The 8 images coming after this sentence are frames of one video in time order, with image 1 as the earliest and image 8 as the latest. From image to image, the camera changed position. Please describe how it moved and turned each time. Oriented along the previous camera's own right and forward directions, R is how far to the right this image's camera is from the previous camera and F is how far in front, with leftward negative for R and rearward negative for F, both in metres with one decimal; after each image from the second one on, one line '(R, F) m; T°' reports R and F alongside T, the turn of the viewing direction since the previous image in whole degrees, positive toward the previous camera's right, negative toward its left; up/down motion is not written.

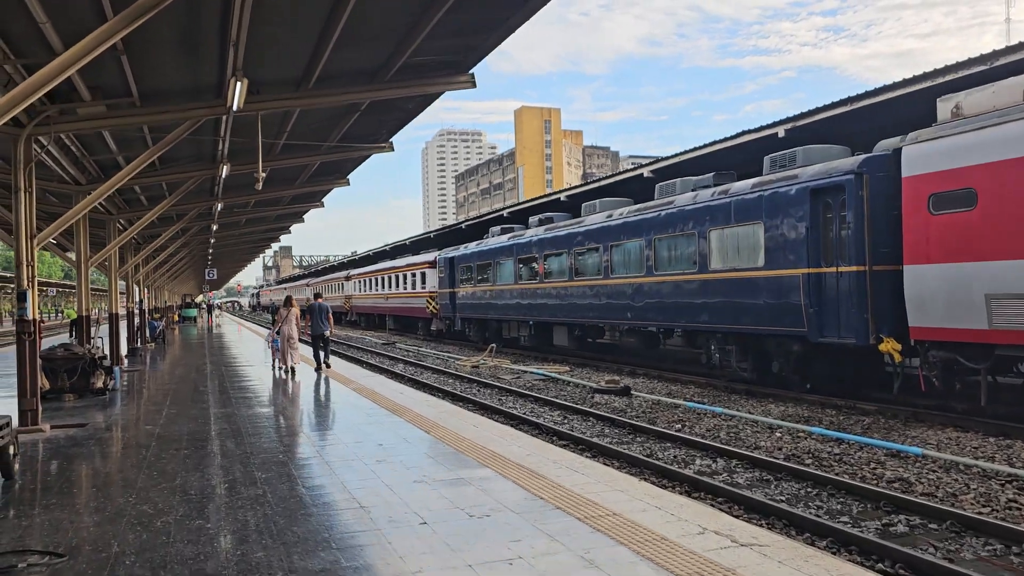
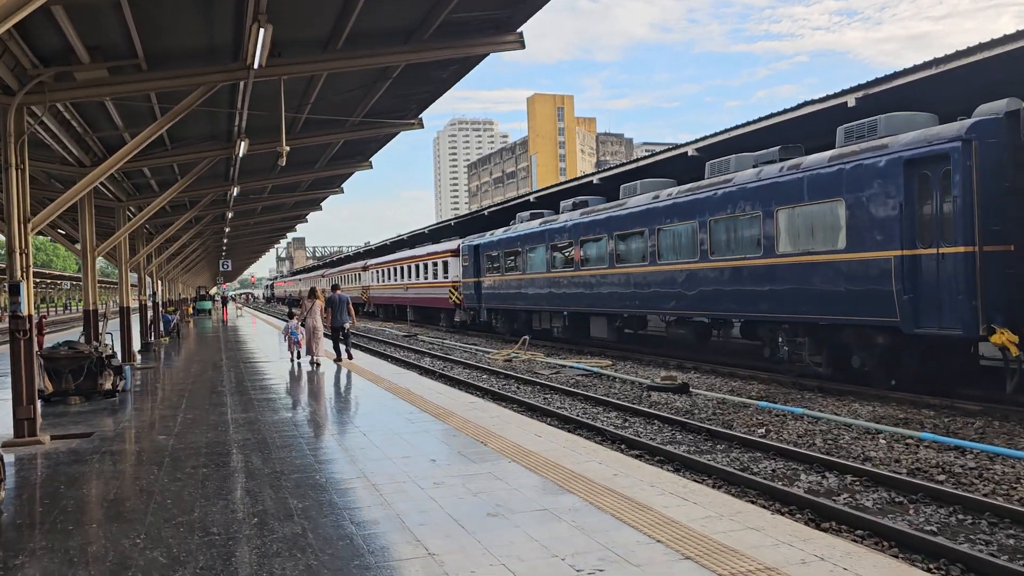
(-0.5, +1.1) m; -1°
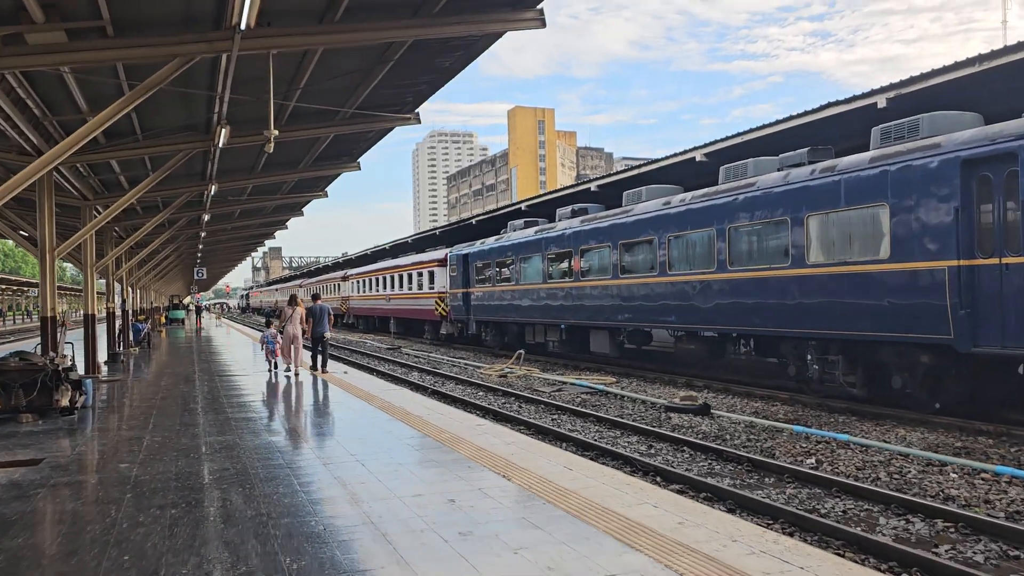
(-0.4, +1.0) m; +2°
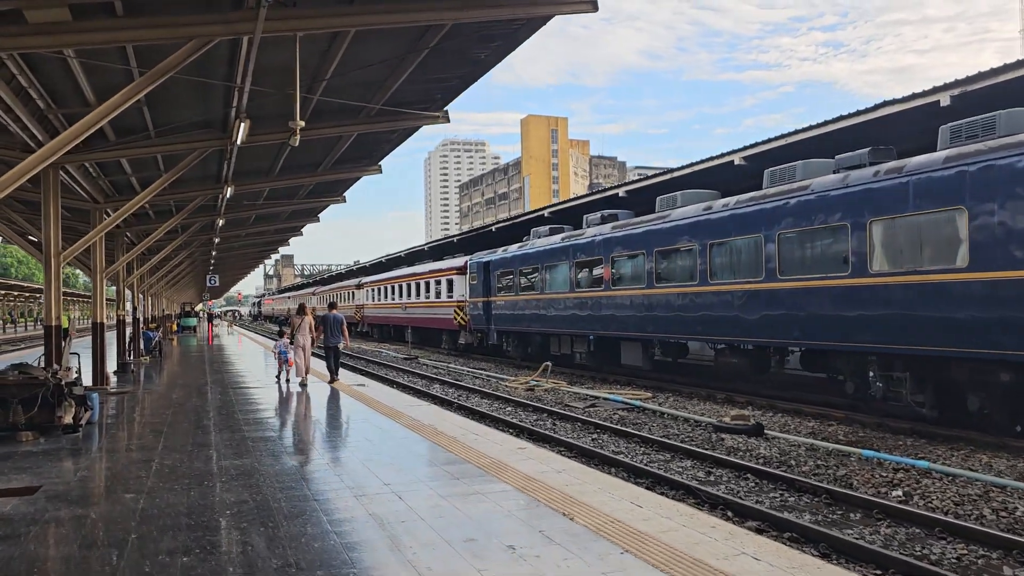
(-0.3, +0.7) m; -1°
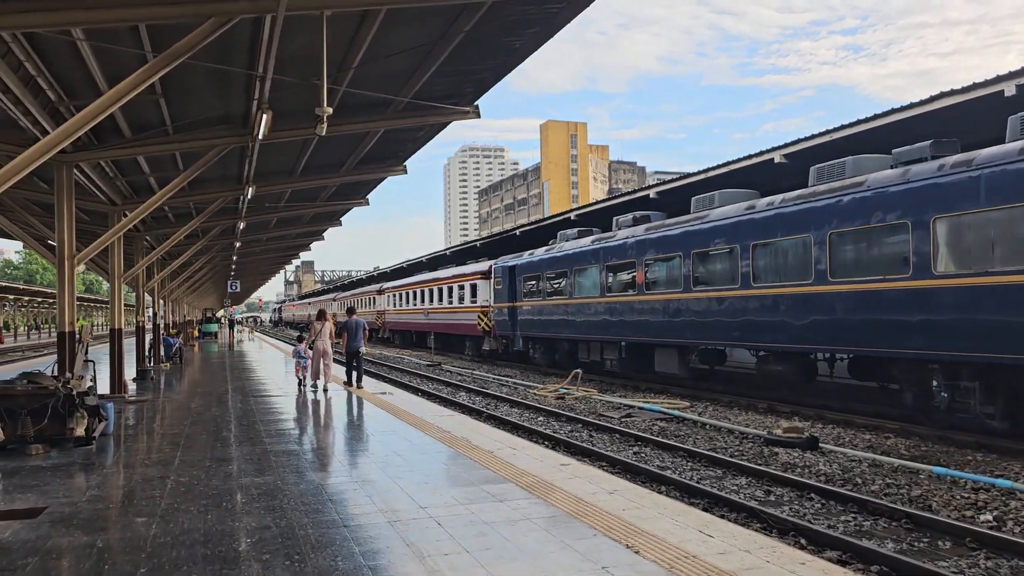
(-0.2, +0.6) m; -1°
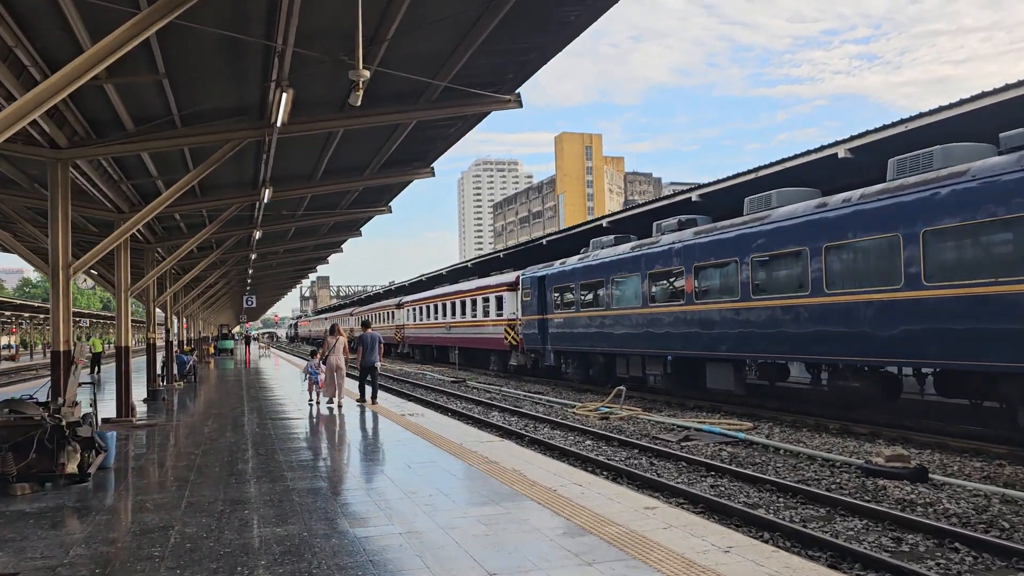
(-0.4, +1.2) m; -1°
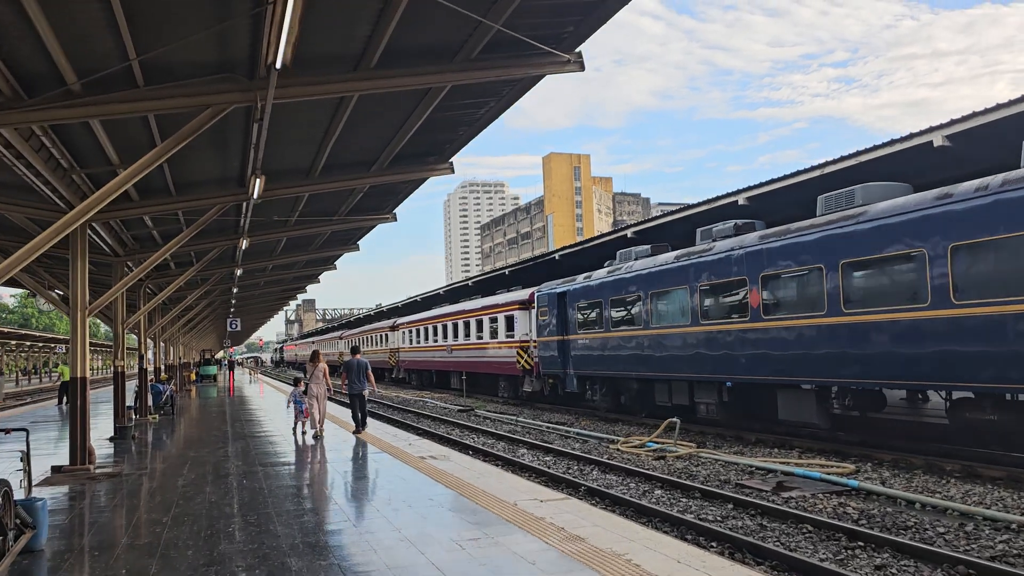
(-0.7, +2.1) m; +1°
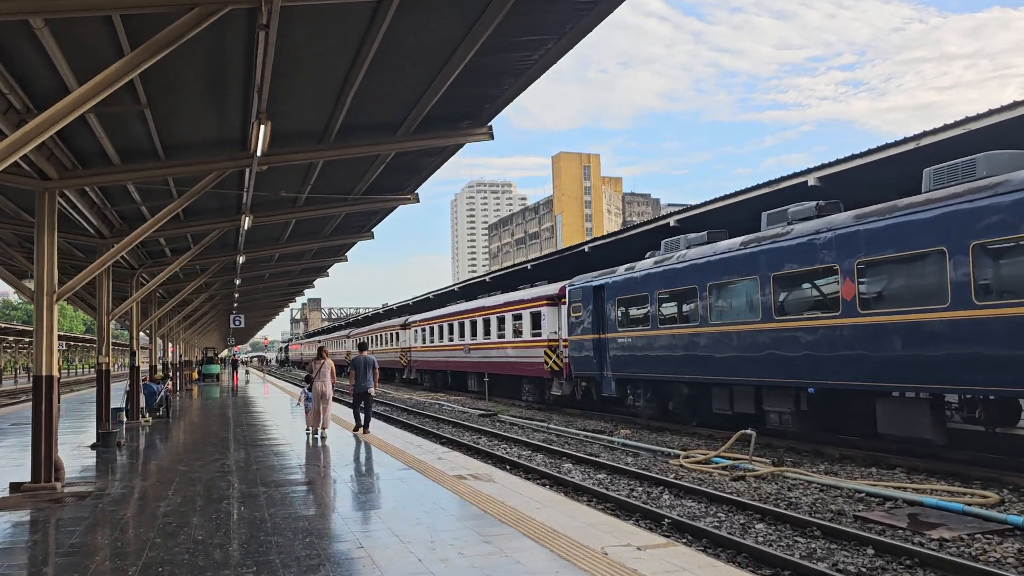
(-0.6, +1.8) m; 0°
